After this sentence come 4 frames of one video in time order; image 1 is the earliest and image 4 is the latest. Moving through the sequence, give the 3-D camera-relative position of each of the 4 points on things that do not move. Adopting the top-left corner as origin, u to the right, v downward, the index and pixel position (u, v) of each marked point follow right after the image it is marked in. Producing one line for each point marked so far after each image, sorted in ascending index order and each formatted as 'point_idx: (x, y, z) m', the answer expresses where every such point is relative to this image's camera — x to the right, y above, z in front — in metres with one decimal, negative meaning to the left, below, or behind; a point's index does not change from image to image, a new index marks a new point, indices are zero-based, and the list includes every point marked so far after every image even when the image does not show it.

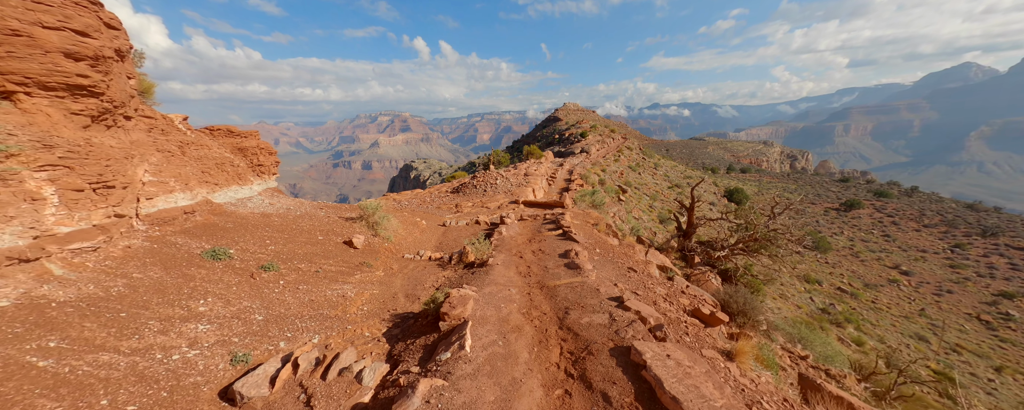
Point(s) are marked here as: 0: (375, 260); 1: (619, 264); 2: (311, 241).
0: (-4.8, -1.9, +10.8) m
1: (+3.6, -2.0, +10.5) m
2: (-7.0, -1.3, +10.7) m
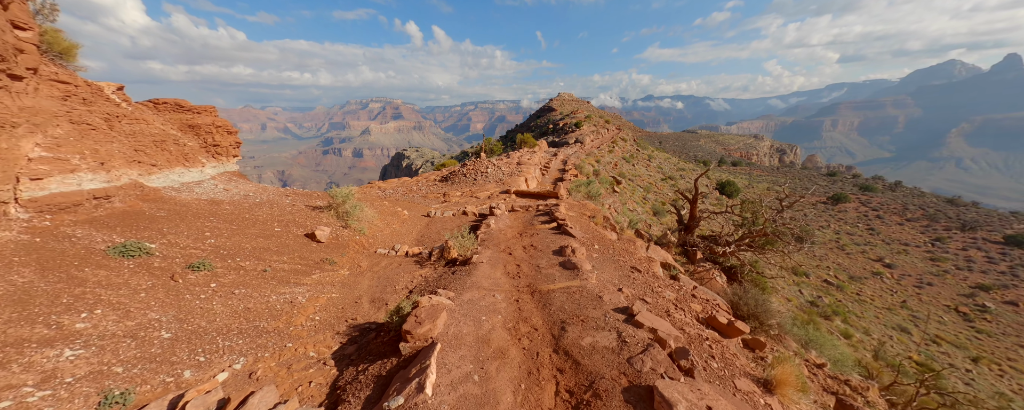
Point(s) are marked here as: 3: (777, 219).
0: (-5.2, -1.5, +9.4) m
1: (+3.3, -1.7, +9.3) m
2: (-7.4, -0.9, +9.1) m
3: (+11.8, -0.6, +13.7) m
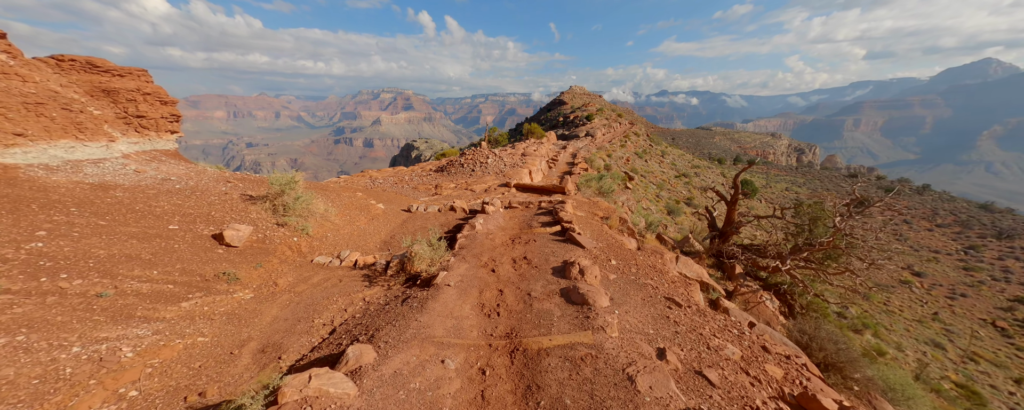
0: (-5.6, -1.3, +6.7) m
1: (+2.9, -1.8, +6.4) m
2: (-7.7, -0.6, +6.5) m
3: (+11.5, -0.8, +10.6) m
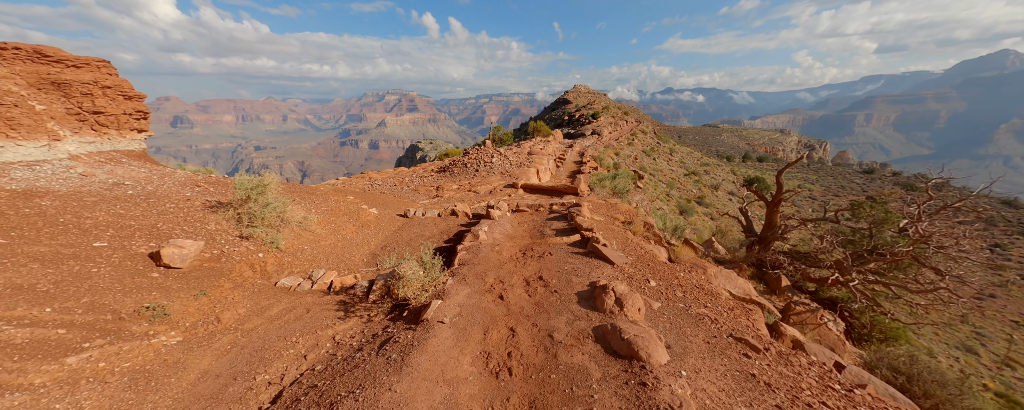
0: (-5.3, -1.5, +5.2) m
1: (+3.1, -1.9, +4.8) m
2: (-7.5, -0.8, +5.1) m
3: (+11.8, -0.8, +8.8) m
